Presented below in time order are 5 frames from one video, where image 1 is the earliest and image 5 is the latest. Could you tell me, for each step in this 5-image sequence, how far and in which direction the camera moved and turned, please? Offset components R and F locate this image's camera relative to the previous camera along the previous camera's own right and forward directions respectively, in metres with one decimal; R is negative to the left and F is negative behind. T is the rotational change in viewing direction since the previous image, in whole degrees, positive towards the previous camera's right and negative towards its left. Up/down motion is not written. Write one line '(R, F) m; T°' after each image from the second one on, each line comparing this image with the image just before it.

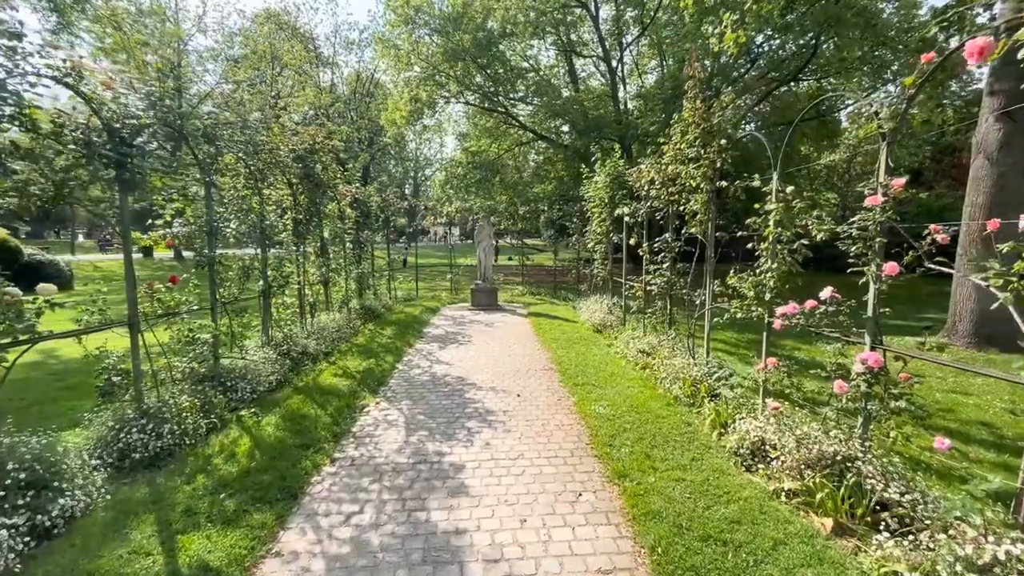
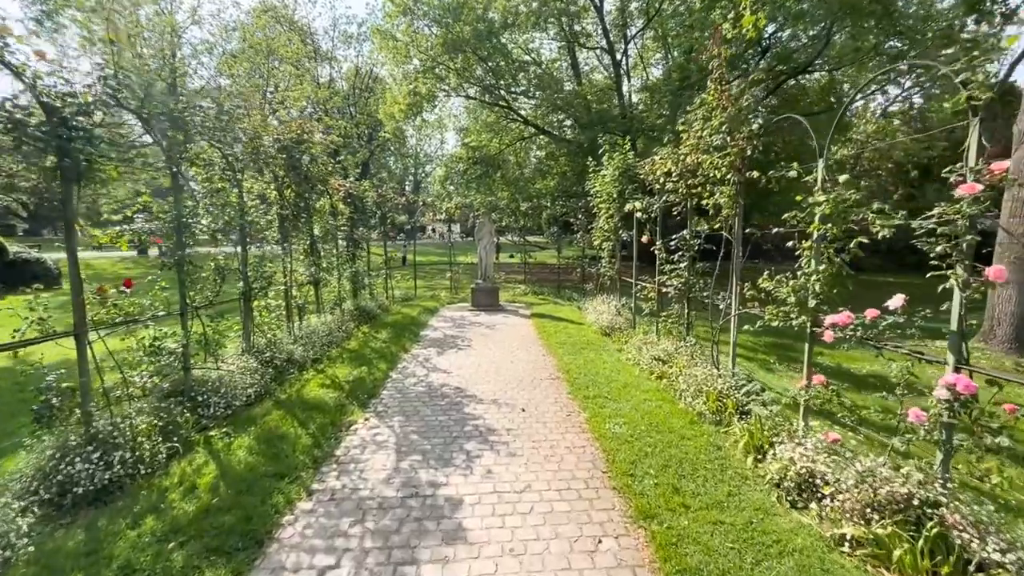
(0.0, +0.5) m; 0°
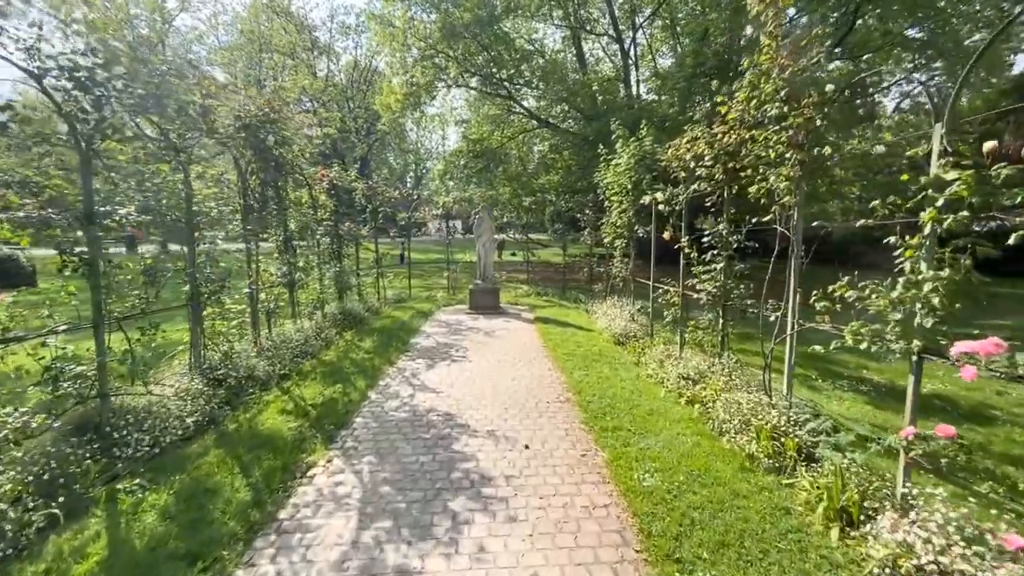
(0.0, +0.9) m; 0°
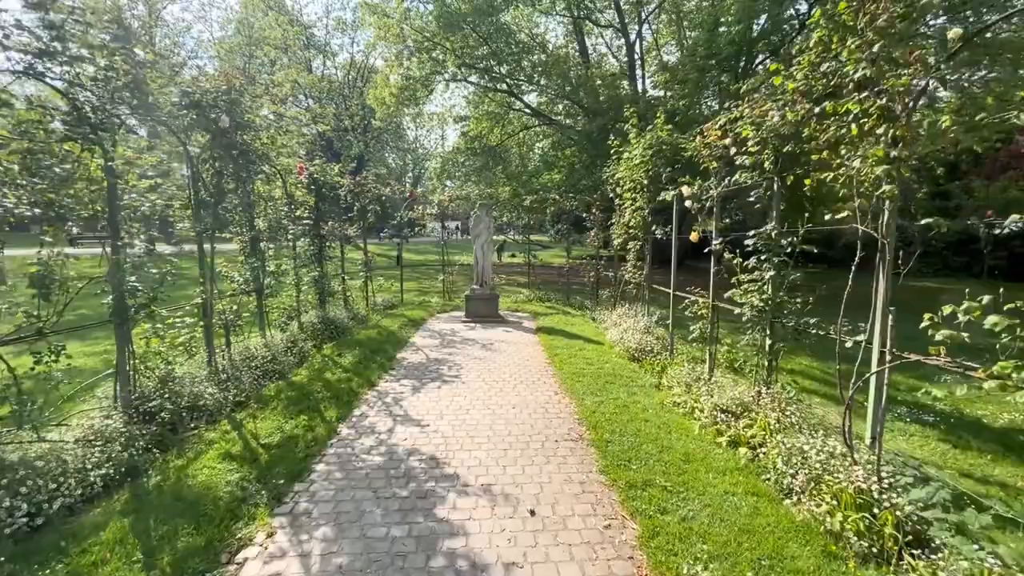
(0.0, +0.8) m; 0°
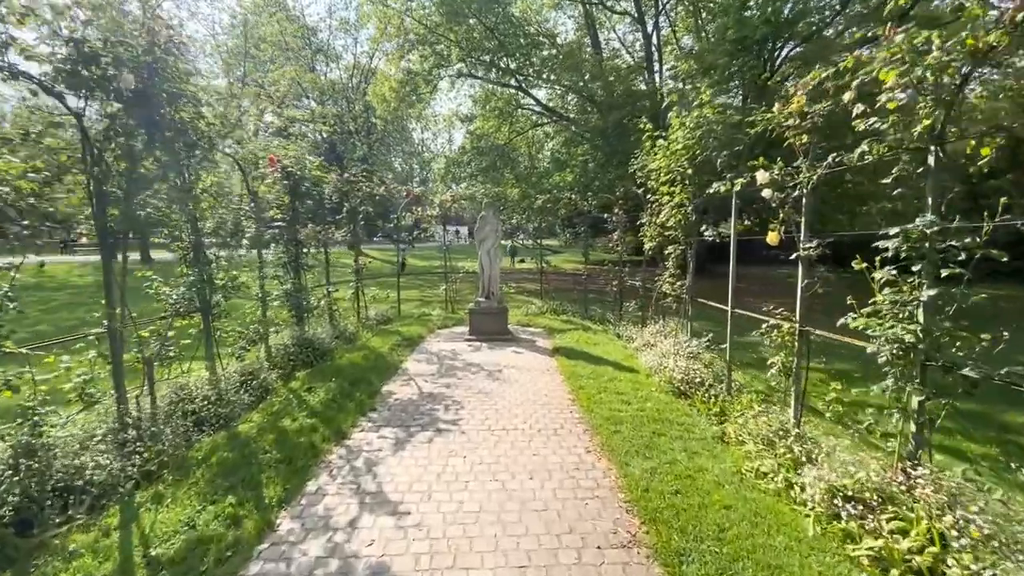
(0.0, +1.2) m; -1°
